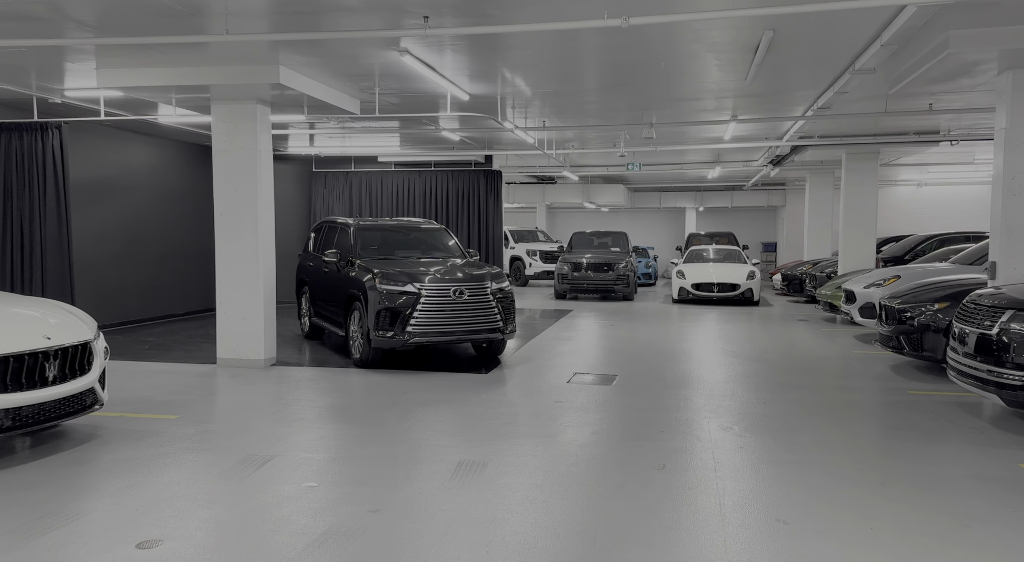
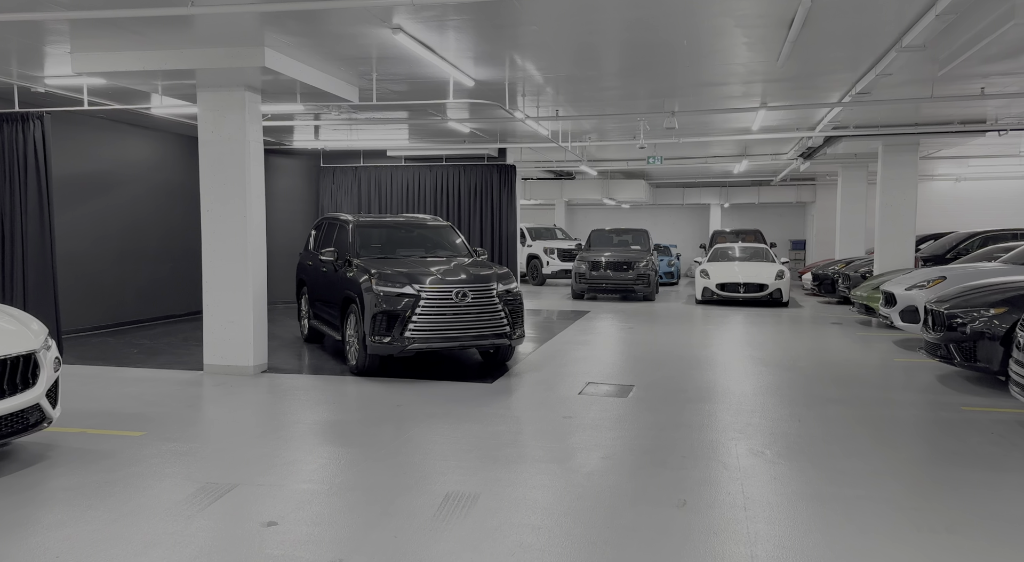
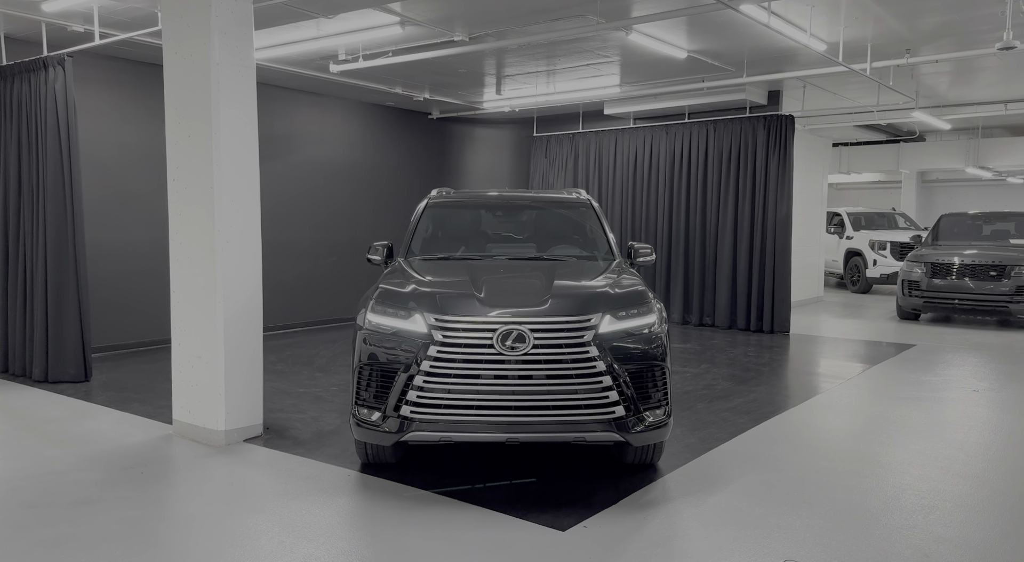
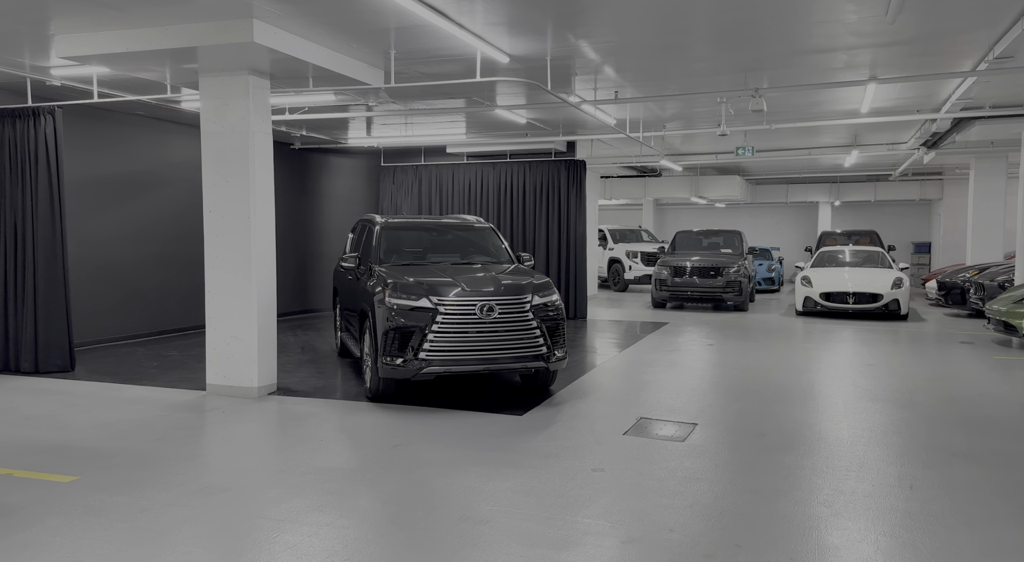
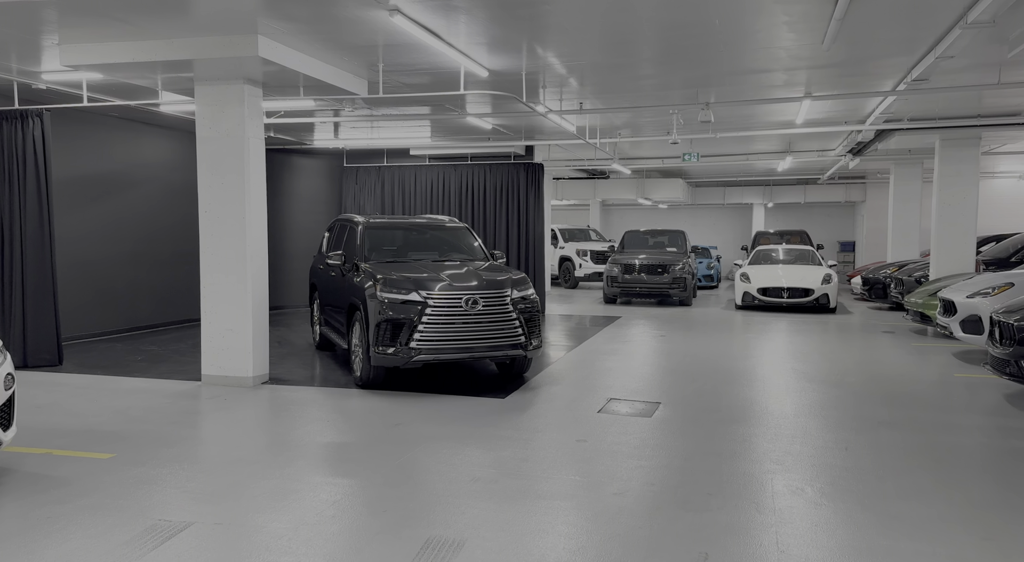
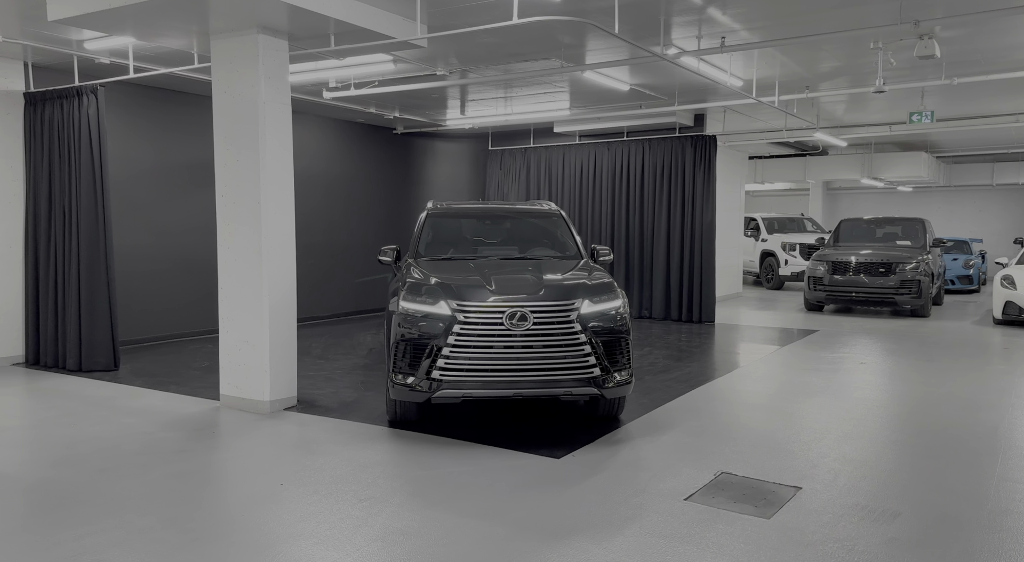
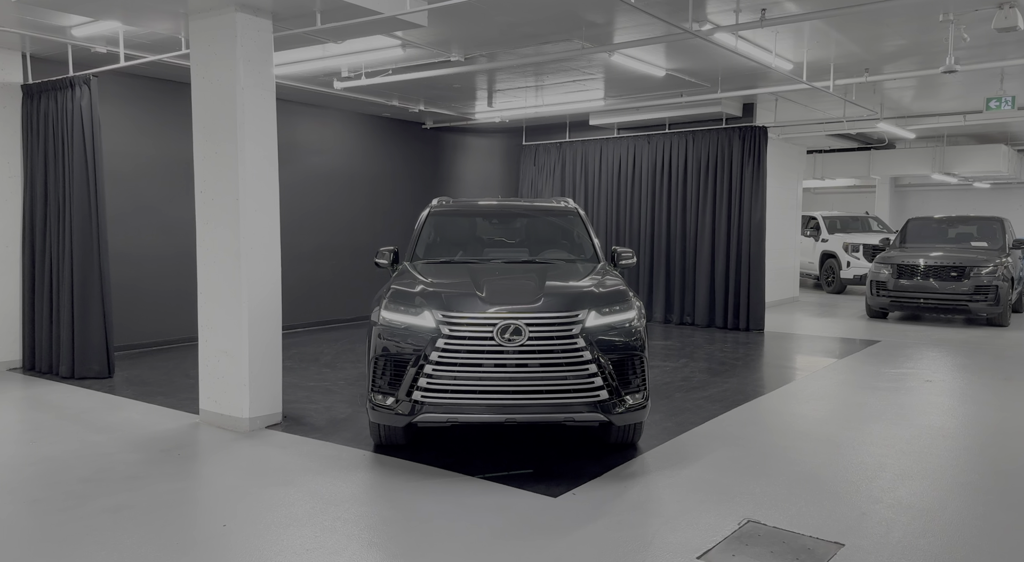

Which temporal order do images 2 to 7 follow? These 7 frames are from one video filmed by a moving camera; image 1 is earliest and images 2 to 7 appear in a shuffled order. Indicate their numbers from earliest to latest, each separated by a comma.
2, 5, 4, 6, 7, 3
